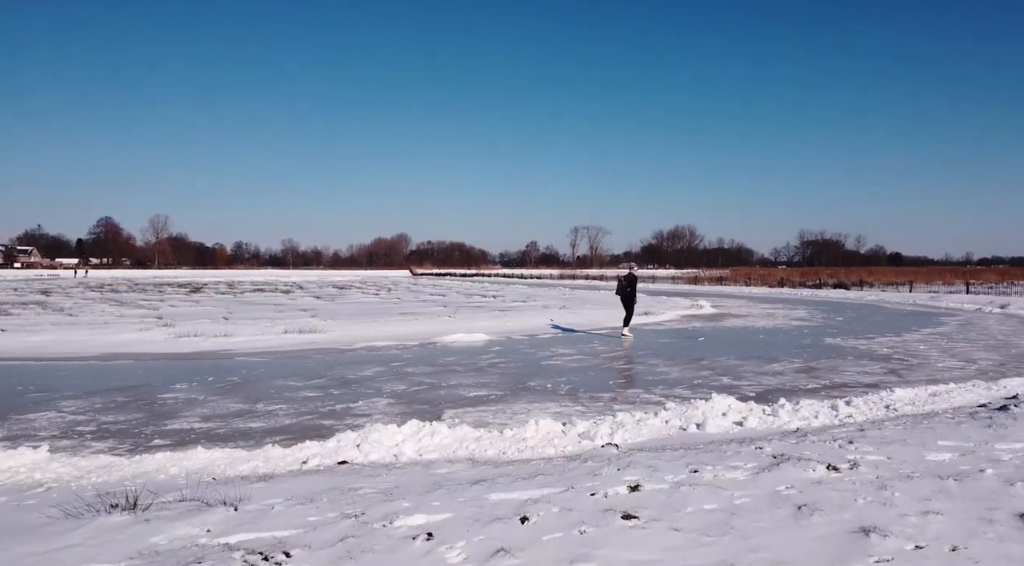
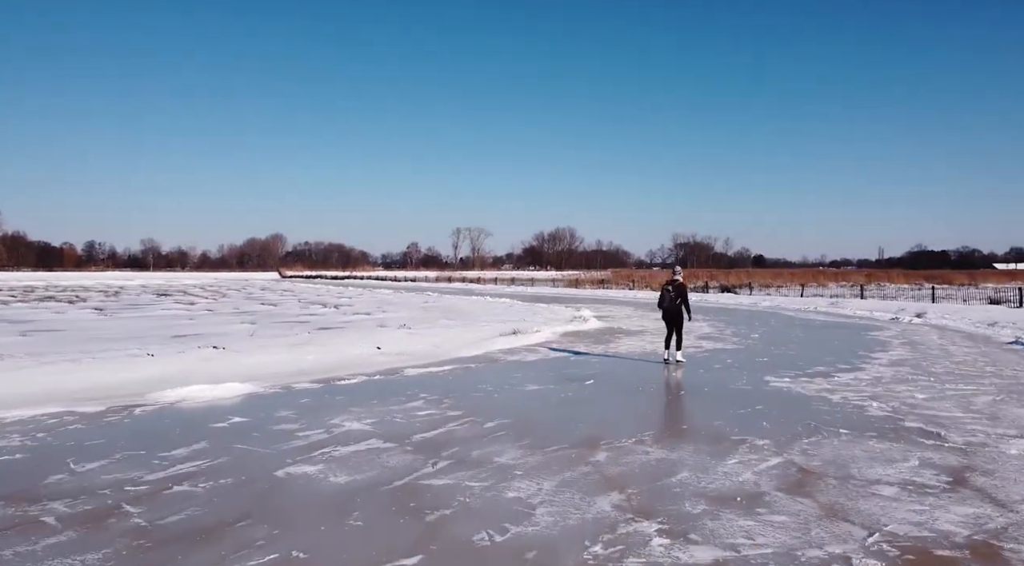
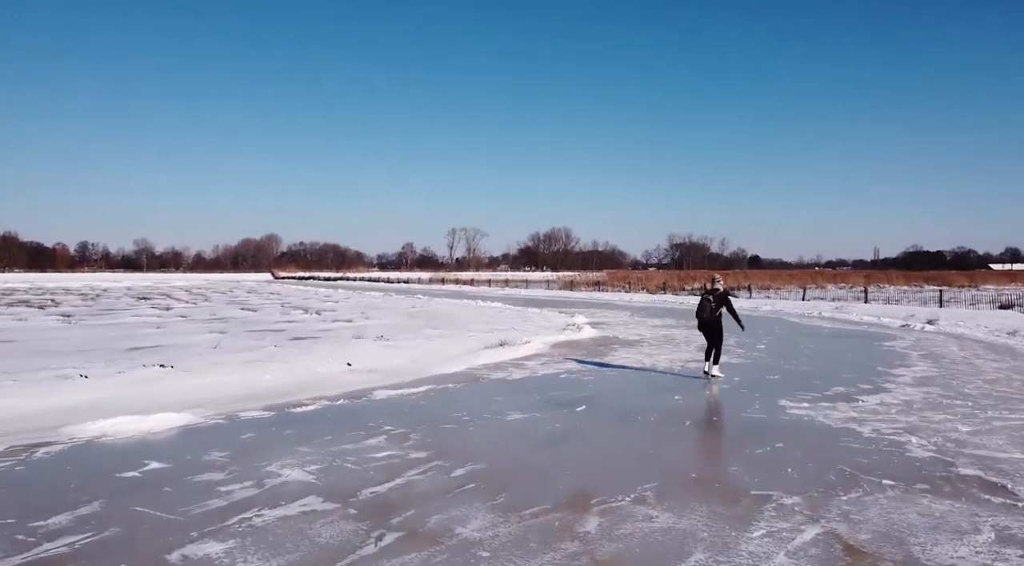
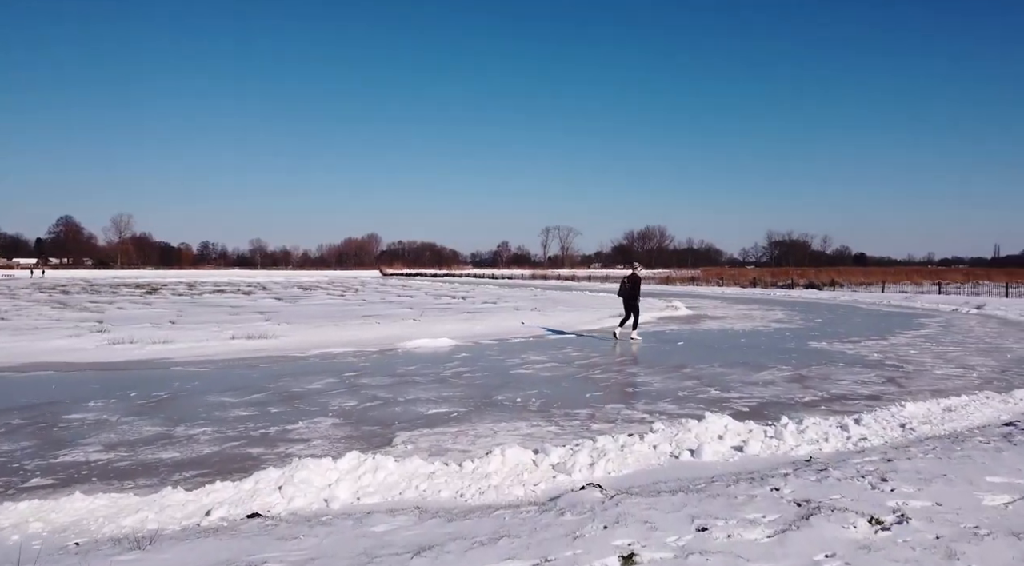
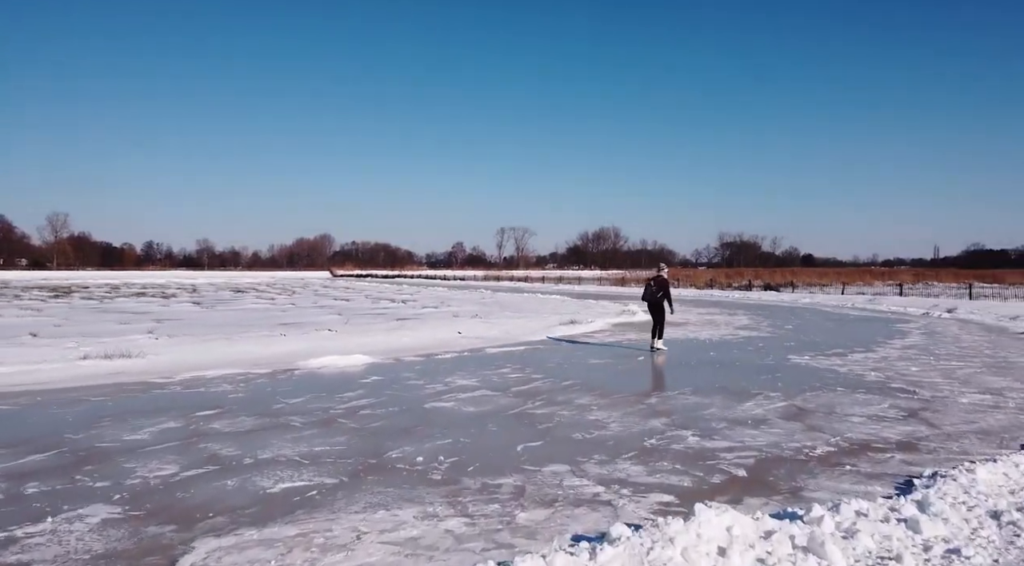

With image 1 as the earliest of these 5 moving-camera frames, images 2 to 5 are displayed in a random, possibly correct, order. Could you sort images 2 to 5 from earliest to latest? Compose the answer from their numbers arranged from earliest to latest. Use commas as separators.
4, 5, 2, 3
